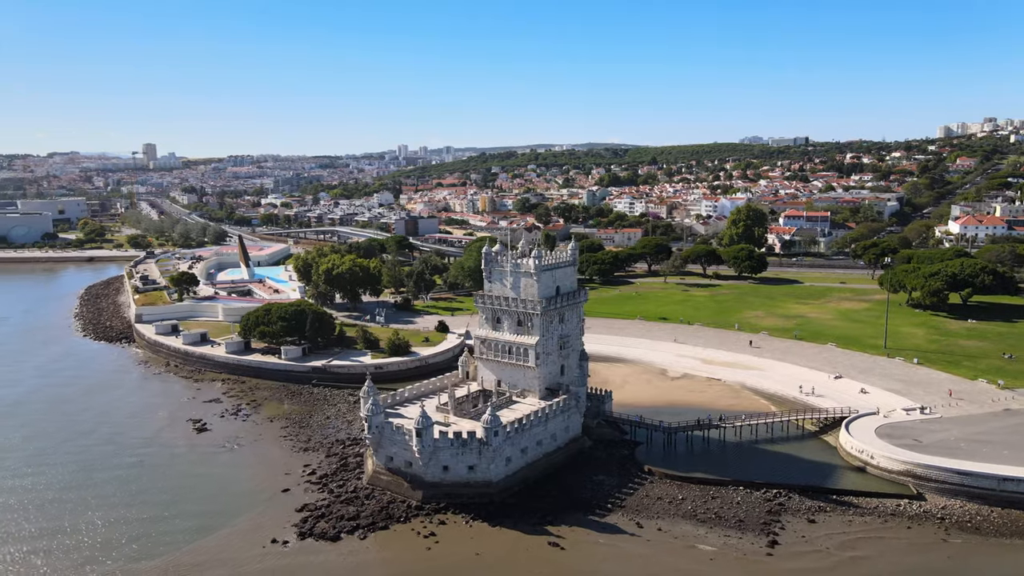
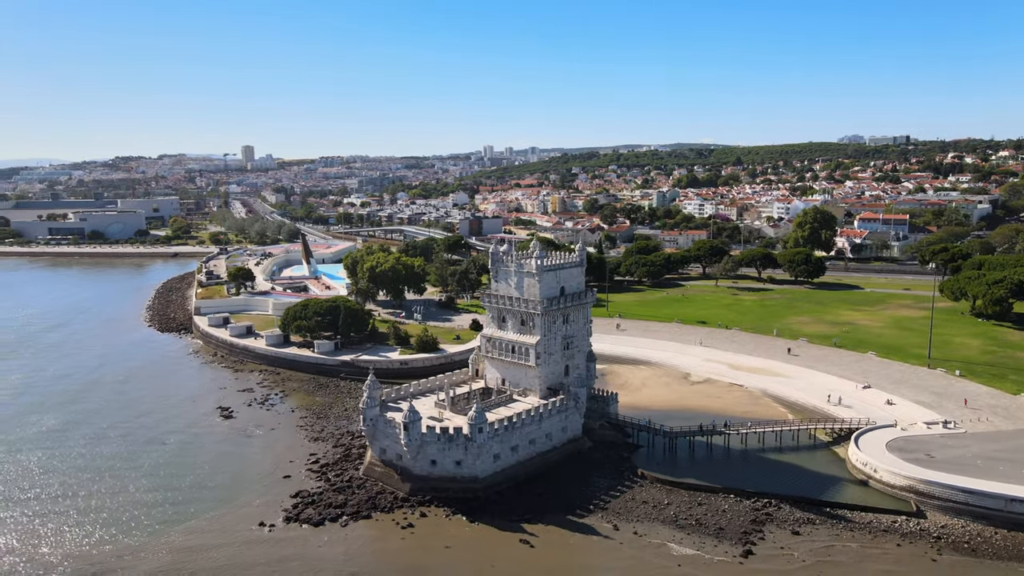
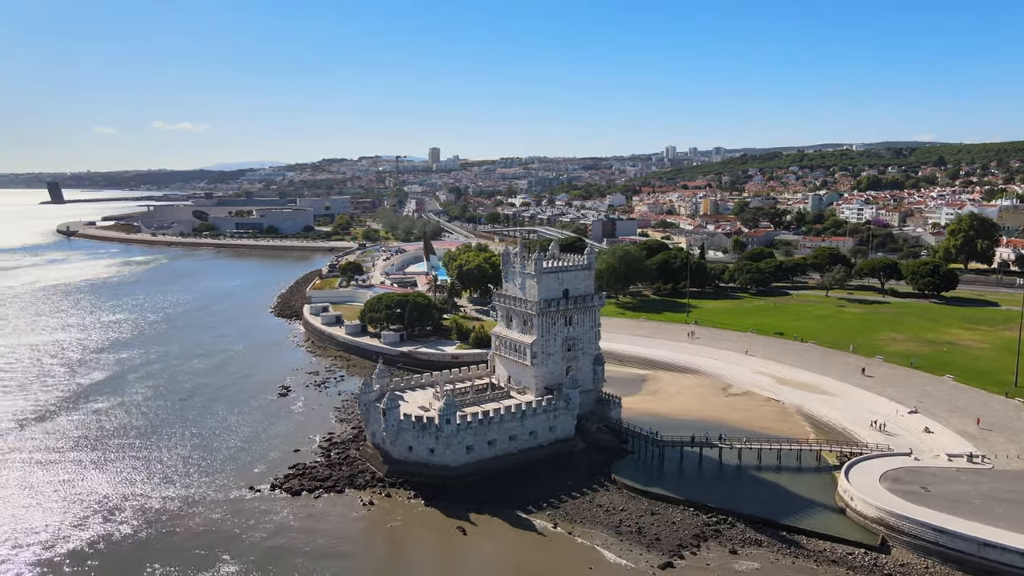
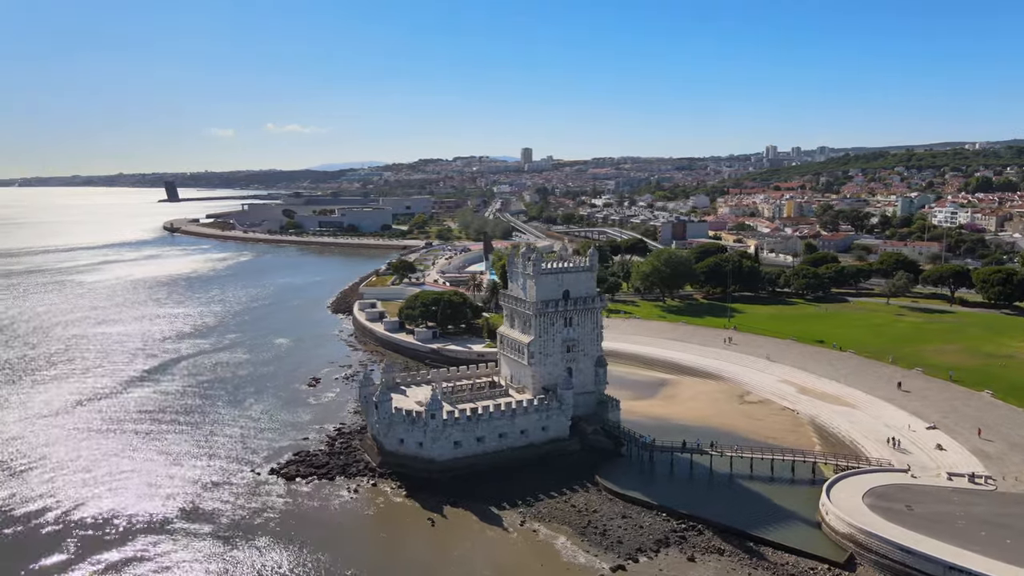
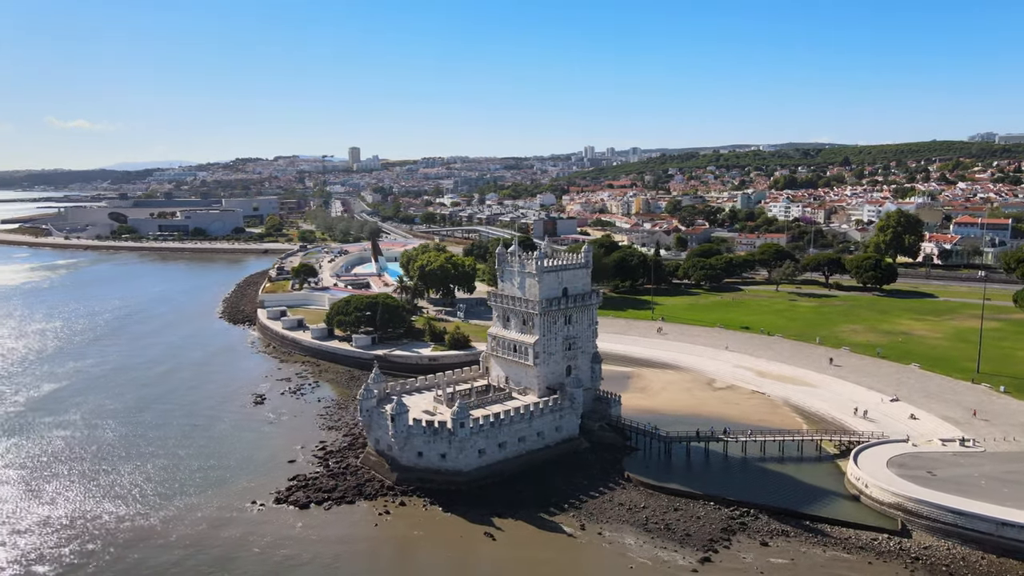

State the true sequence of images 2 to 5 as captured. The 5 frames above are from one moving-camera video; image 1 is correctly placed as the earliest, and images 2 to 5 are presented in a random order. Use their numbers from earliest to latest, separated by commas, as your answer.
2, 5, 3, 4
